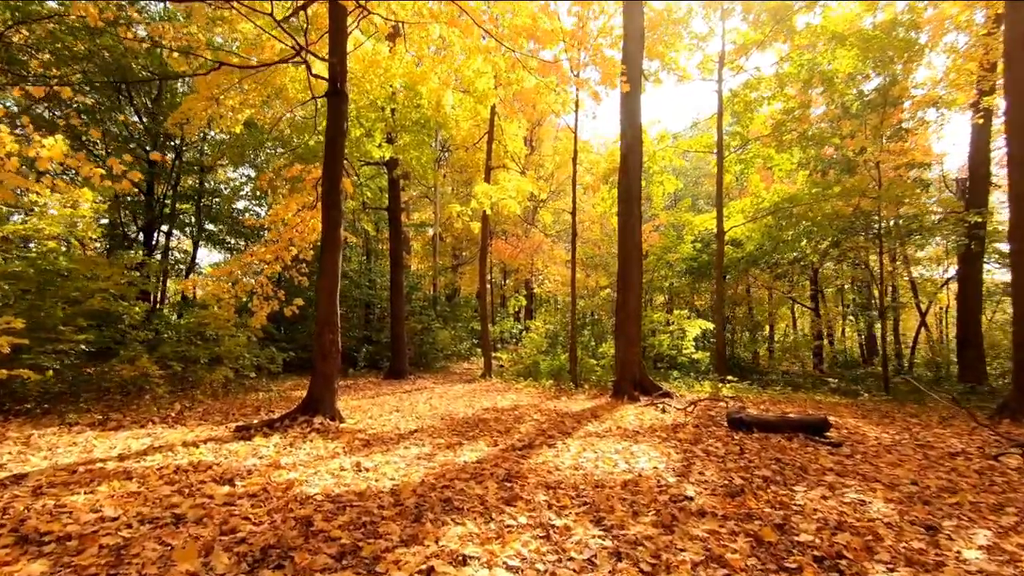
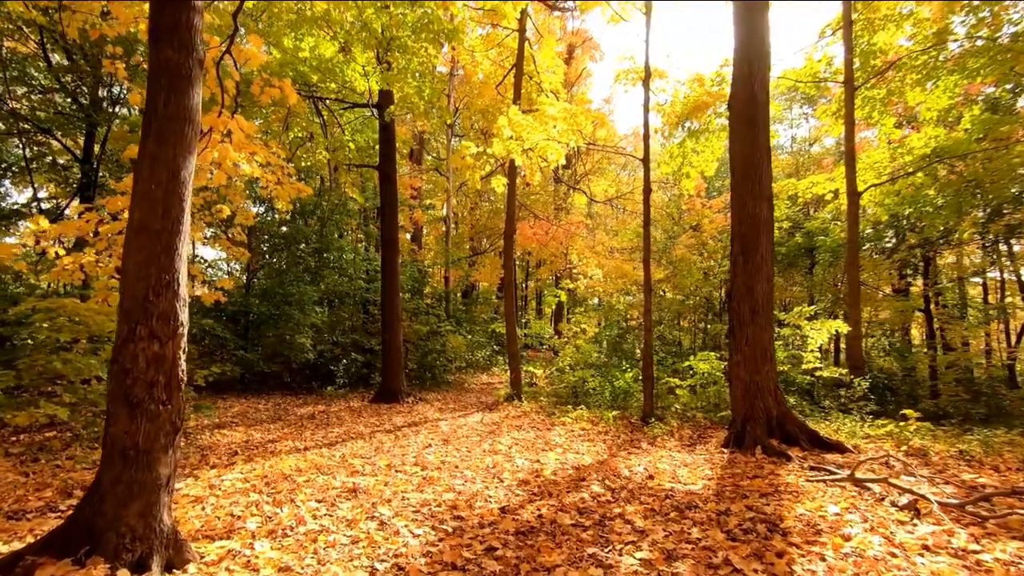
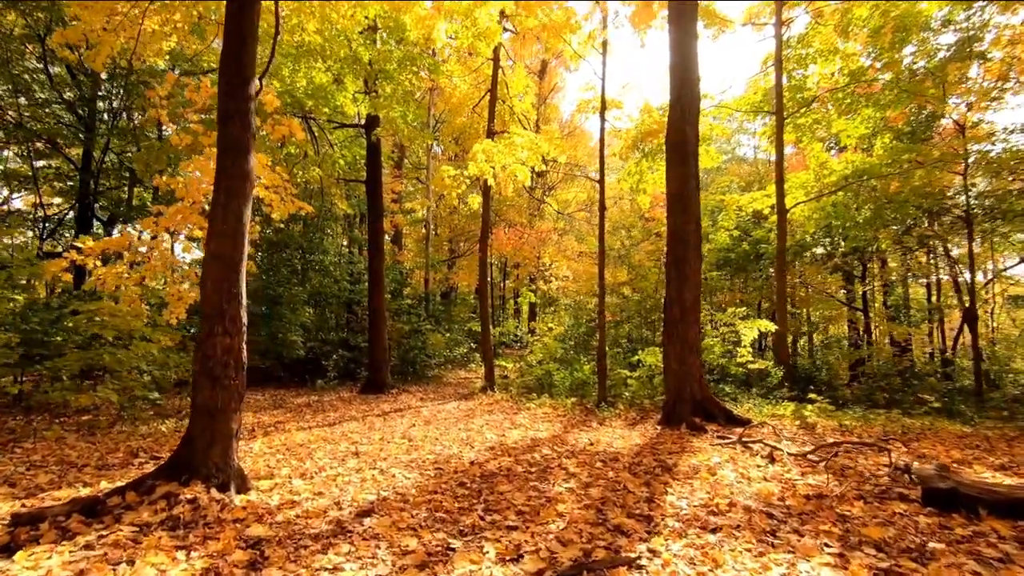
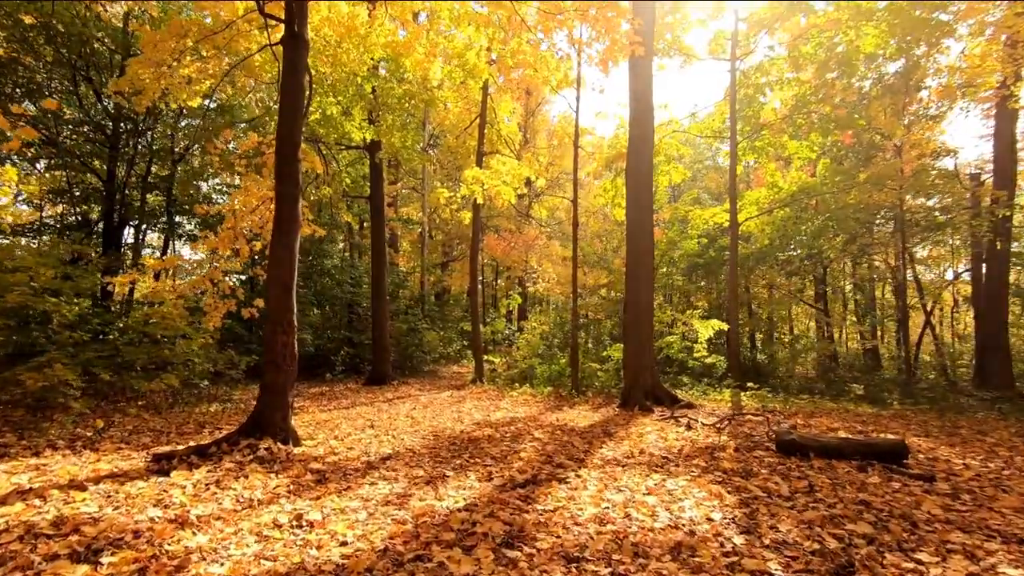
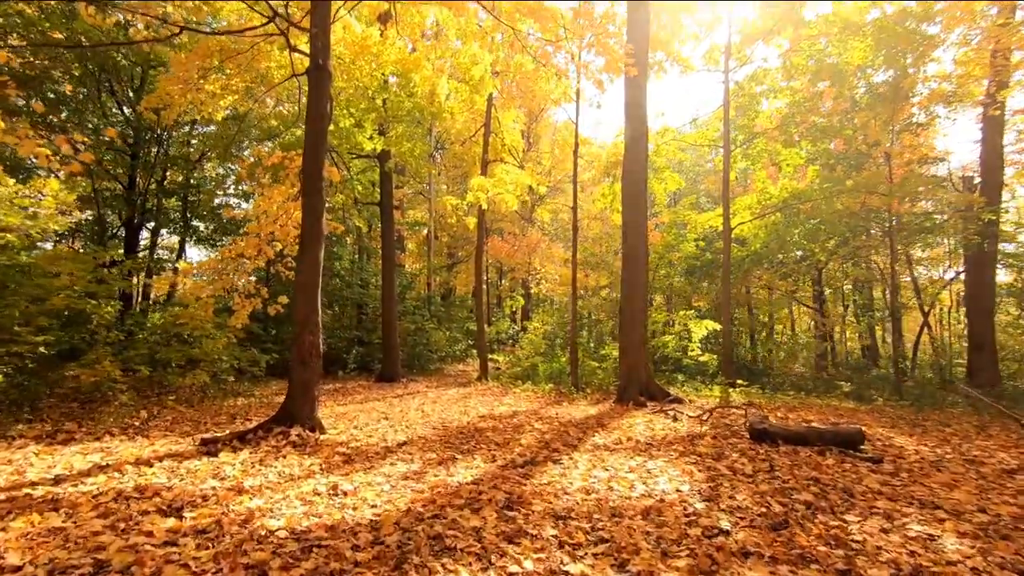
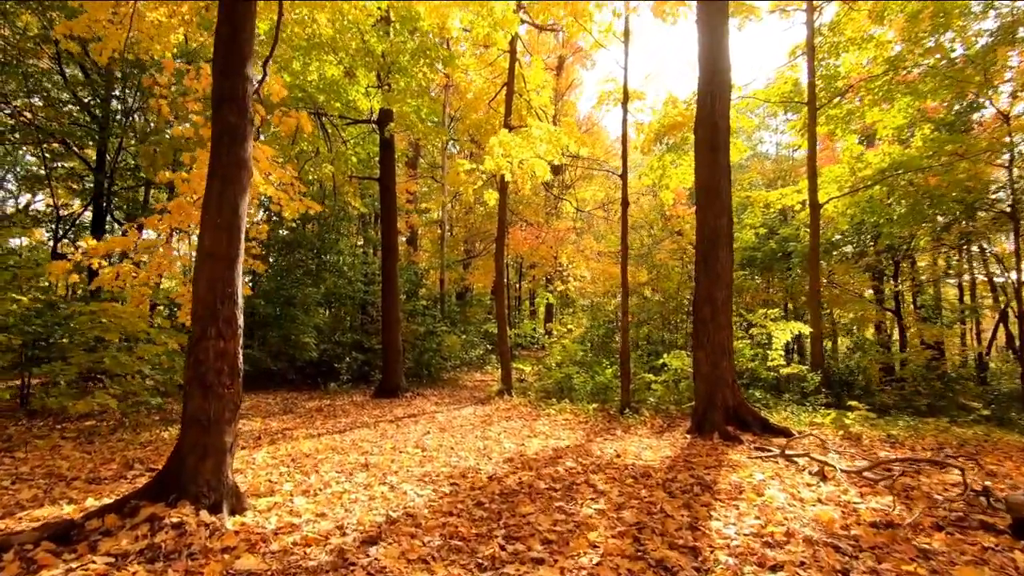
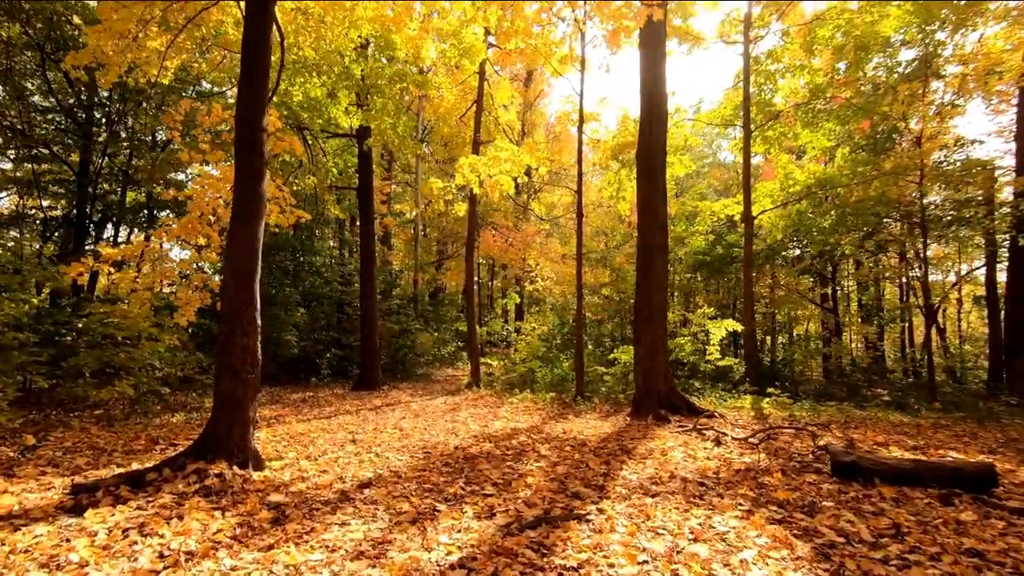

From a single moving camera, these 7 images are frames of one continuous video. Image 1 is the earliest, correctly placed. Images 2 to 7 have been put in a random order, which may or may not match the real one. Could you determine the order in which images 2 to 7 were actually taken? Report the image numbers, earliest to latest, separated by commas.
5, 4, 7, 3, 6, 2
